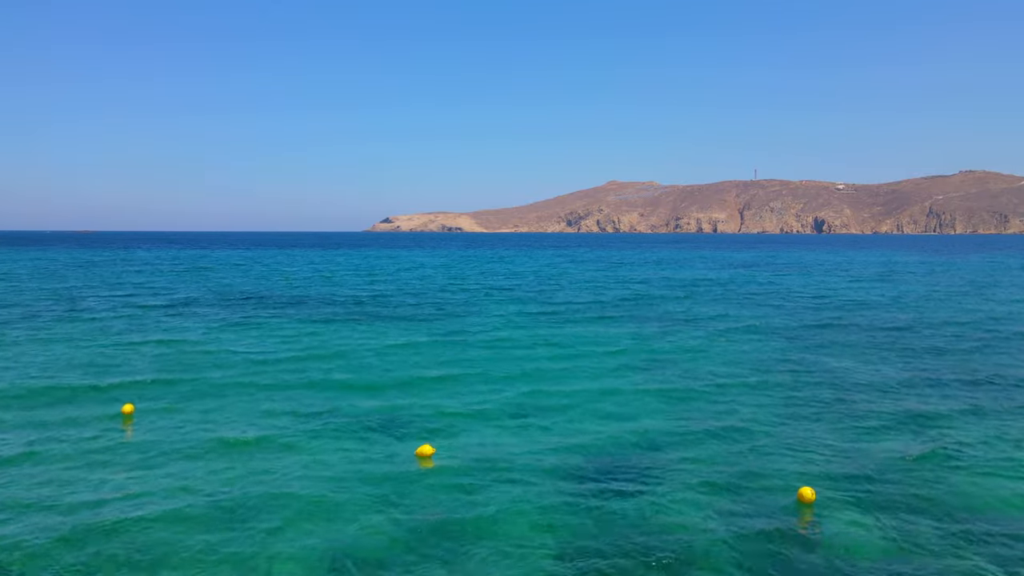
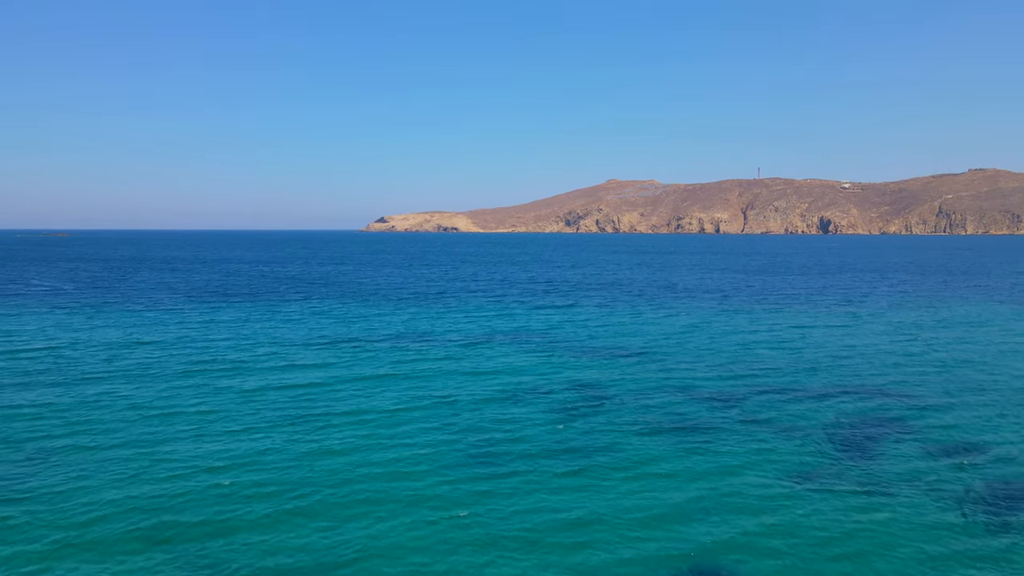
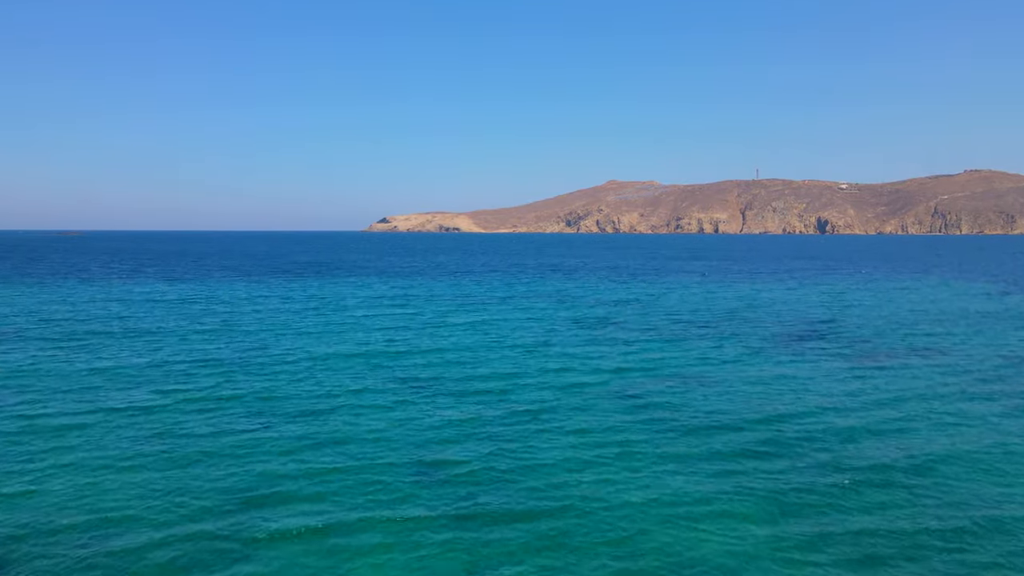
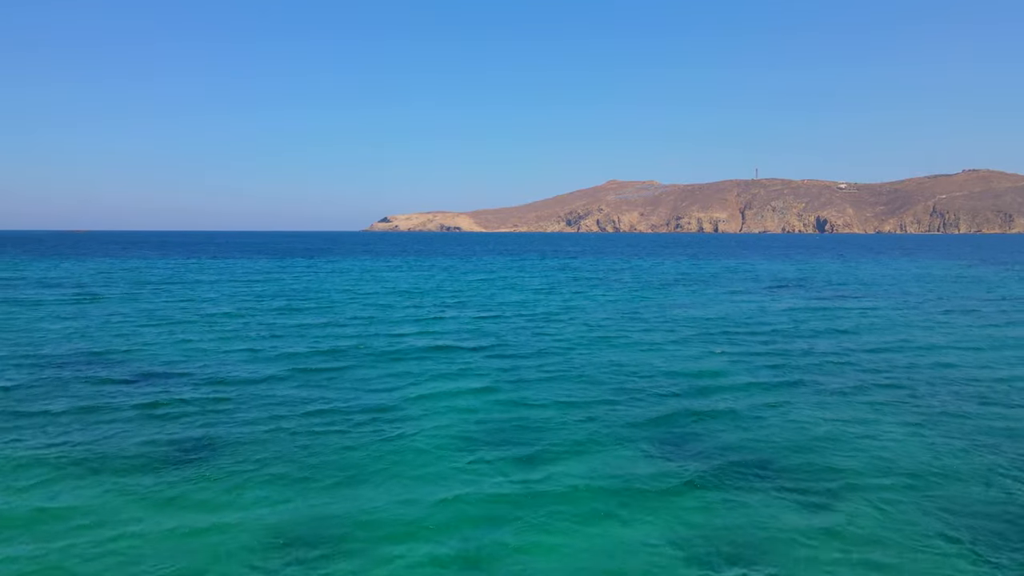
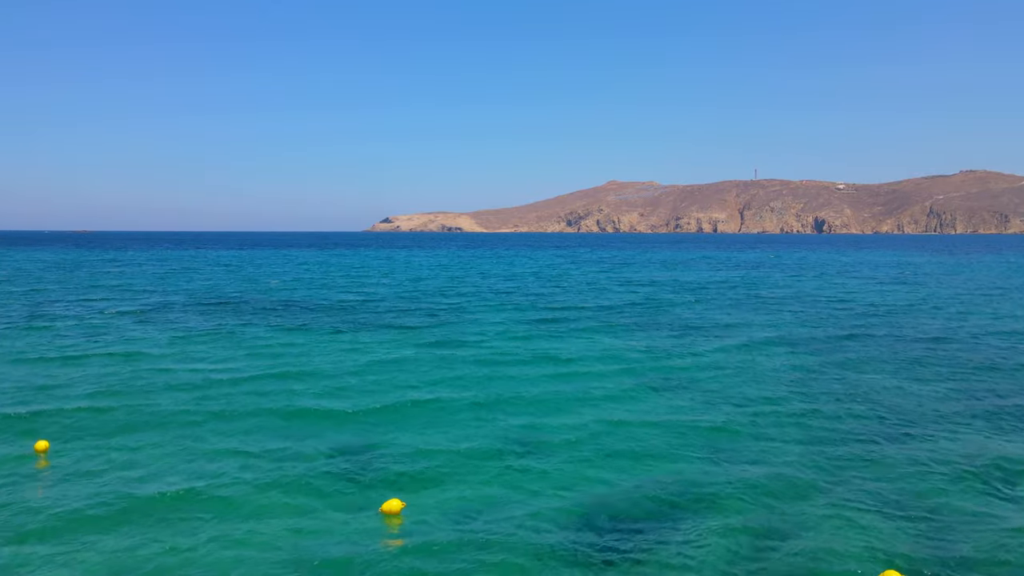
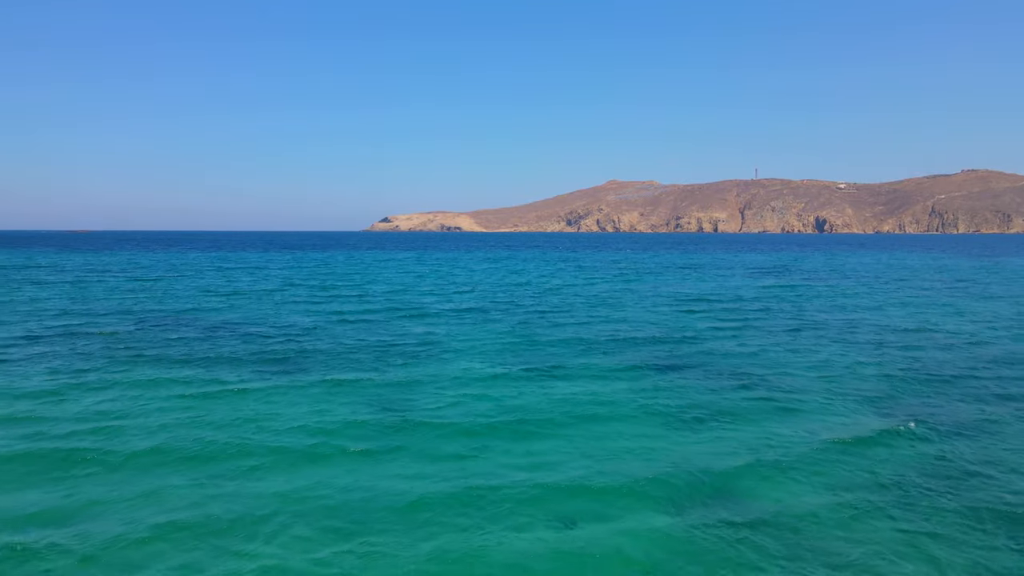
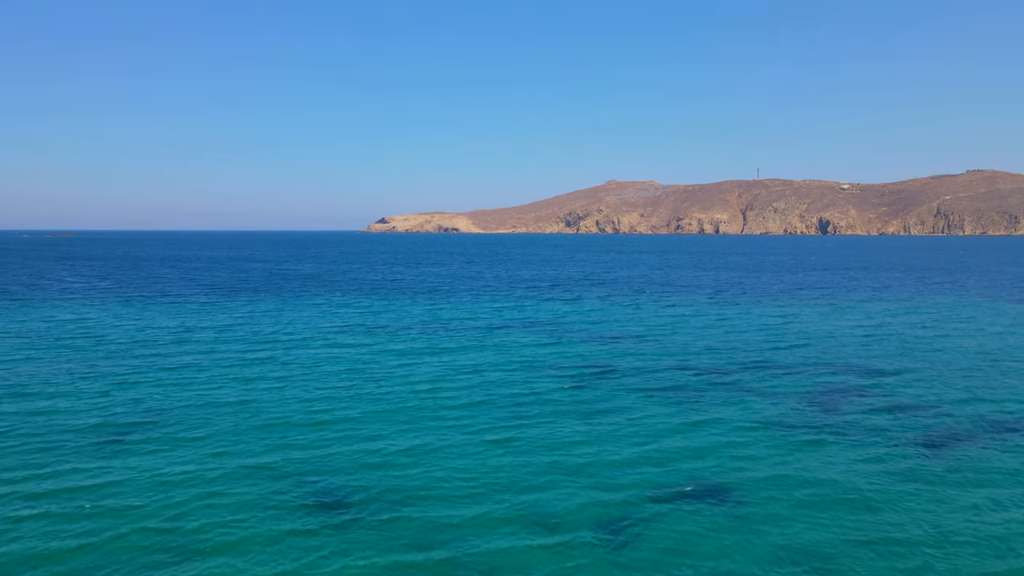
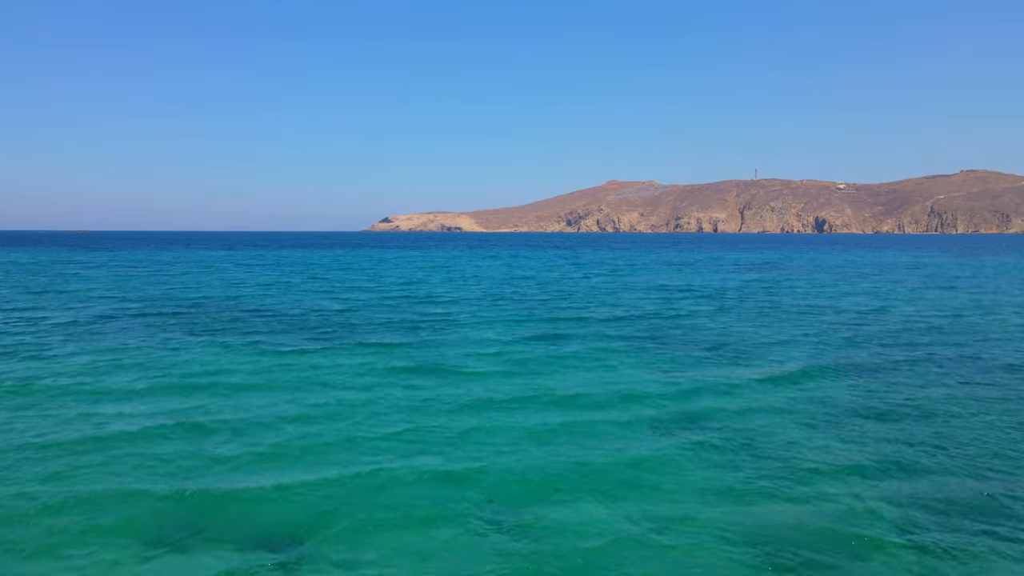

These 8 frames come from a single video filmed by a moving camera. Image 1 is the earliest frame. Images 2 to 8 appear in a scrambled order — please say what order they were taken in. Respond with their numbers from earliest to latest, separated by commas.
5, 8, 6, 4, 3, 7, 2
